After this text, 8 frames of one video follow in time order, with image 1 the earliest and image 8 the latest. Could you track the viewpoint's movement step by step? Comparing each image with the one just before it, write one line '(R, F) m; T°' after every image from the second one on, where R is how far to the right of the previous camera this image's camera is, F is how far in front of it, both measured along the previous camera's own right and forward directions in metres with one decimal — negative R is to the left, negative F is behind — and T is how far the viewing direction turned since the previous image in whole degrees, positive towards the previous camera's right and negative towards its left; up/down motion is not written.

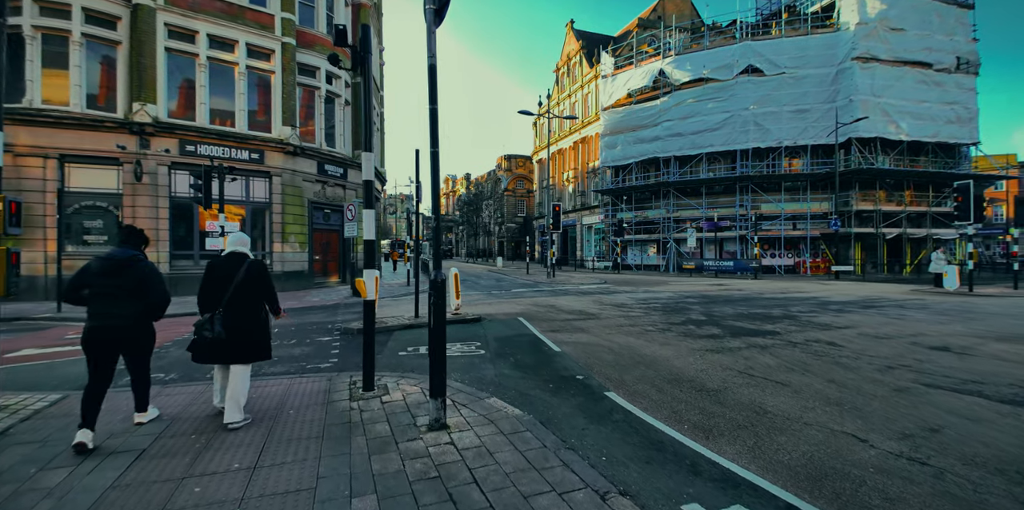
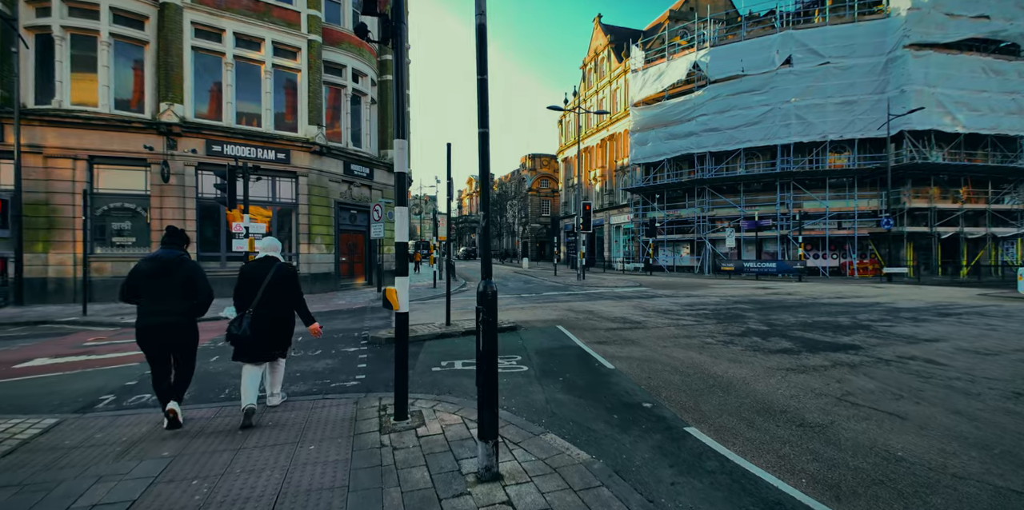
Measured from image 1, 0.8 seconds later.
(-0.4, +0.9) m; -3°
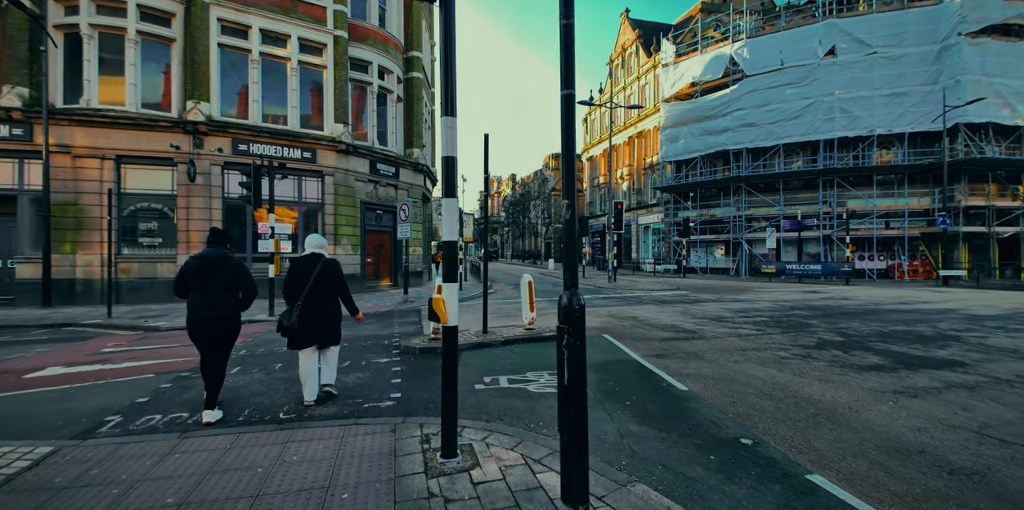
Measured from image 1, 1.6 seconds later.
(-0.5, +0.8) m; -3°
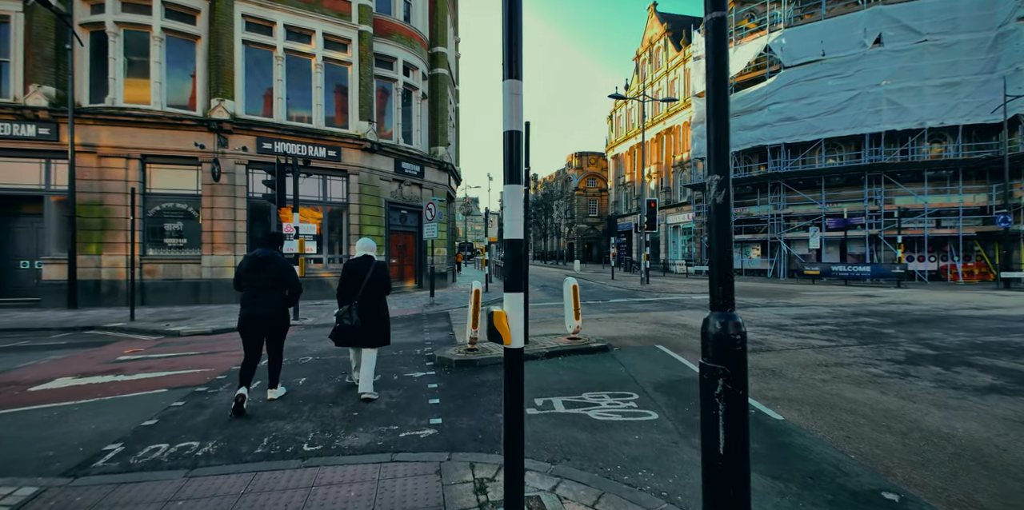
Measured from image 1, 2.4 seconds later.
(-0.4, +0.8) m; -3°
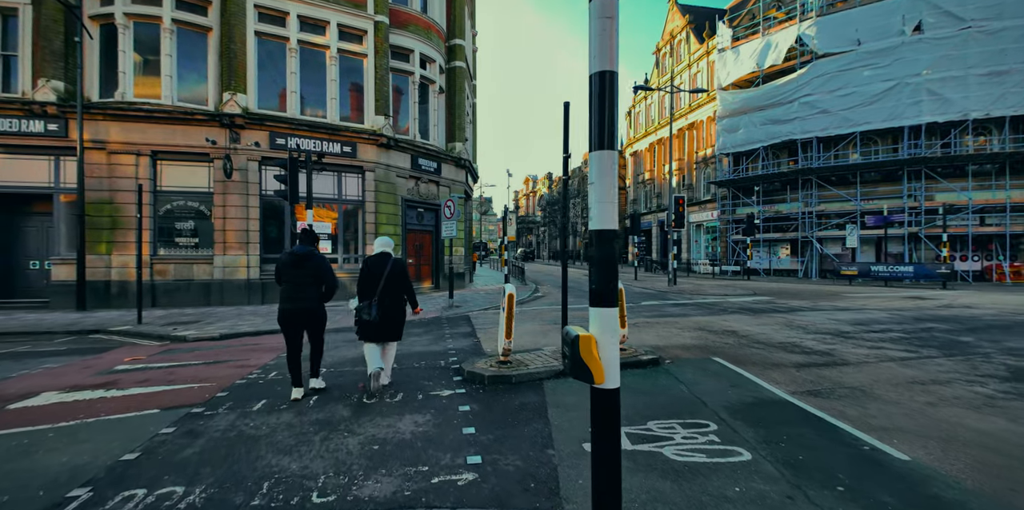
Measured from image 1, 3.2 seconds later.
(-0.4, +0.9) m; -2°
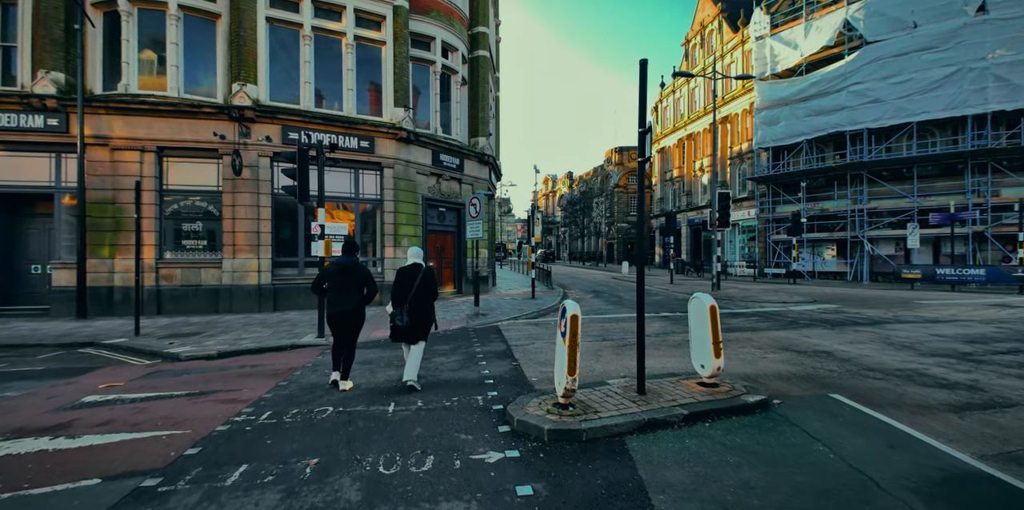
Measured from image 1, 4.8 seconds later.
(-0.5, +1.4) m; -2°
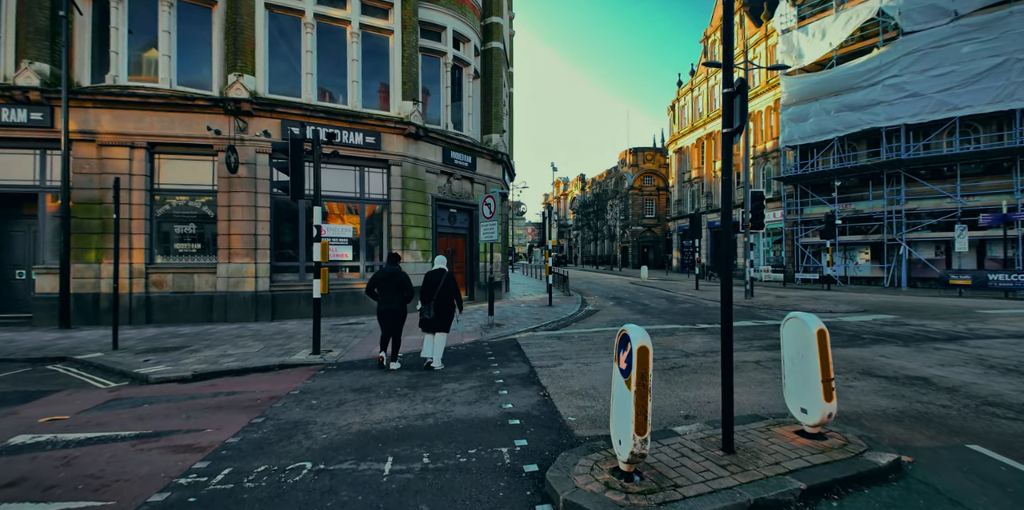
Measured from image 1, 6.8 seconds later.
(-0.2, +1.2) m; -1°
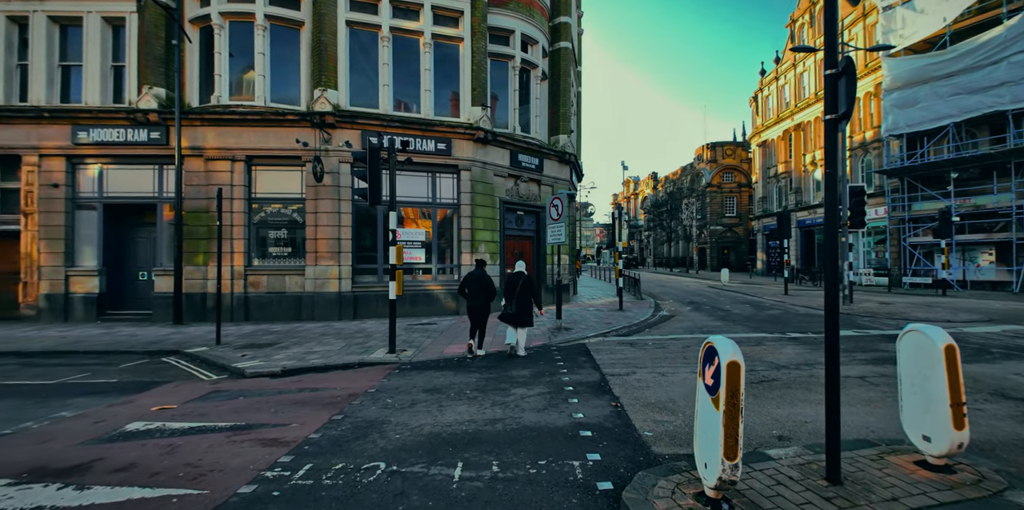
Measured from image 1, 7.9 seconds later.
(0.0, +0.1) m; -9°
